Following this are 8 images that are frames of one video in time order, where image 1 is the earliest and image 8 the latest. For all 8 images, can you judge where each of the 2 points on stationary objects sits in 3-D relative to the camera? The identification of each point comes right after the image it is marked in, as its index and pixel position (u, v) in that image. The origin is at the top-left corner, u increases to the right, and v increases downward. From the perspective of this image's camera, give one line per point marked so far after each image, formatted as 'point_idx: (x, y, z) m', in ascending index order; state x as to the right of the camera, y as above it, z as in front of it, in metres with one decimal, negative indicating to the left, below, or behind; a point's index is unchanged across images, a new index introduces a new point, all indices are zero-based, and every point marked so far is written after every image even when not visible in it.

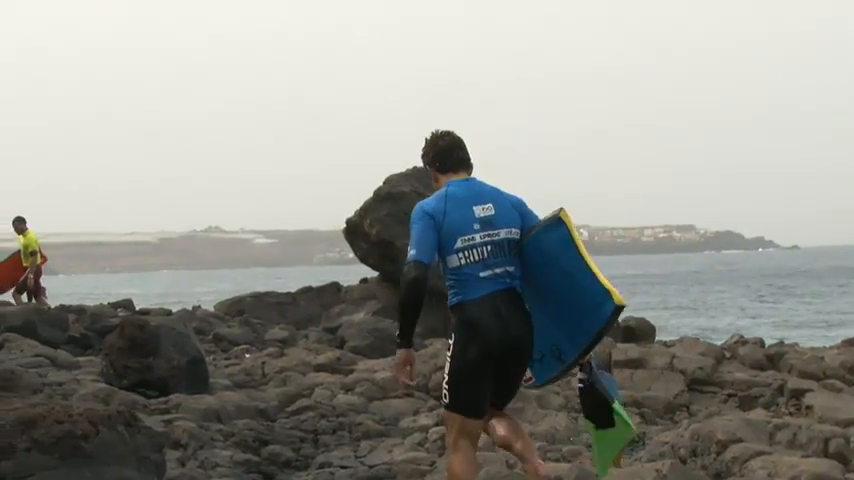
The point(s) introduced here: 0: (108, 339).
0: (-2.4, -0.7, +12.2) m
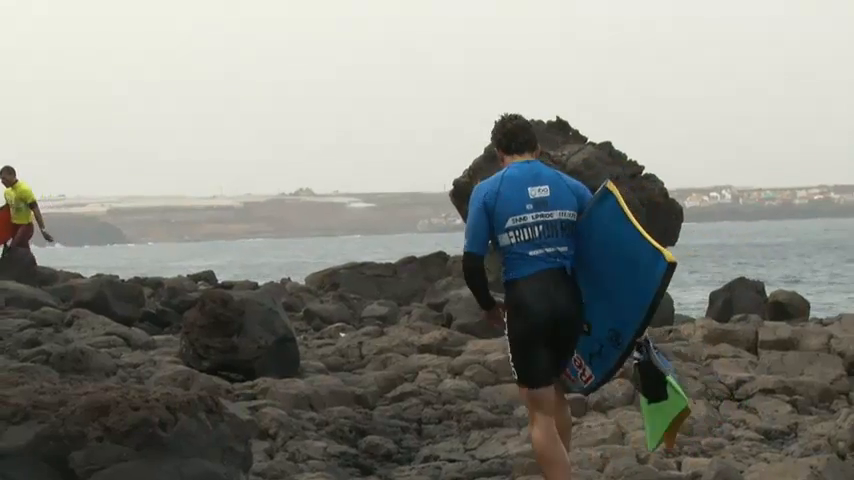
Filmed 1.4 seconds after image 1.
0: (-1.6, -0.5, +10.9) m
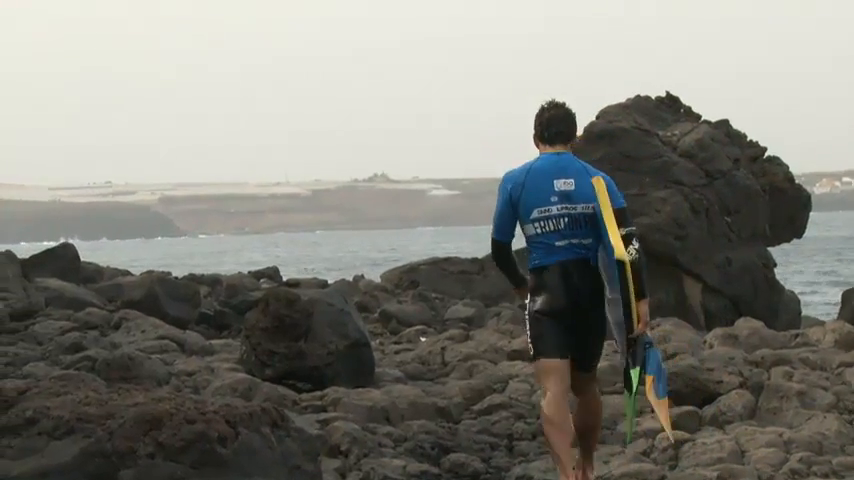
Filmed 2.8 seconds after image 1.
0: (-1.1, -0.4, +9.7) m
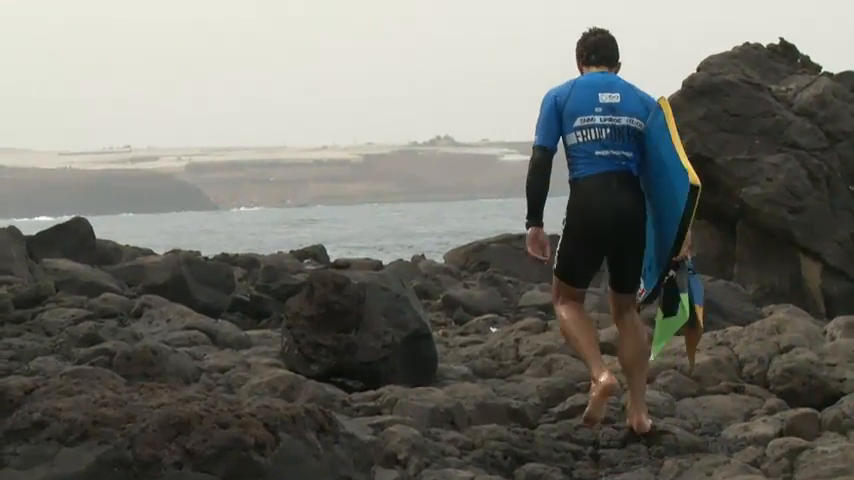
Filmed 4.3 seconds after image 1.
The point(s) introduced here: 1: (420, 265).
0: (-0.7, -0.3, +8.4) m
1: (-0.1, -0.2, +12.5) m
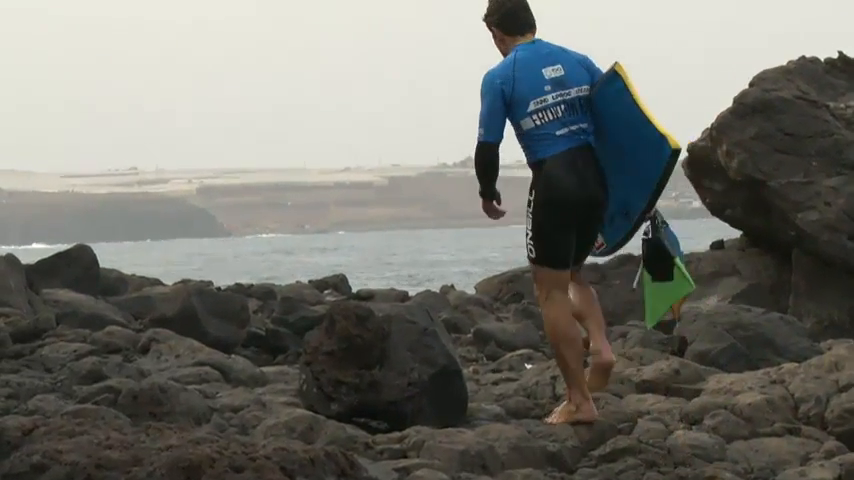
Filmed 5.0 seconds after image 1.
0: (-0.6, -0.5, +7.8) m
1: (+0.1, -0.4, +11.9) m
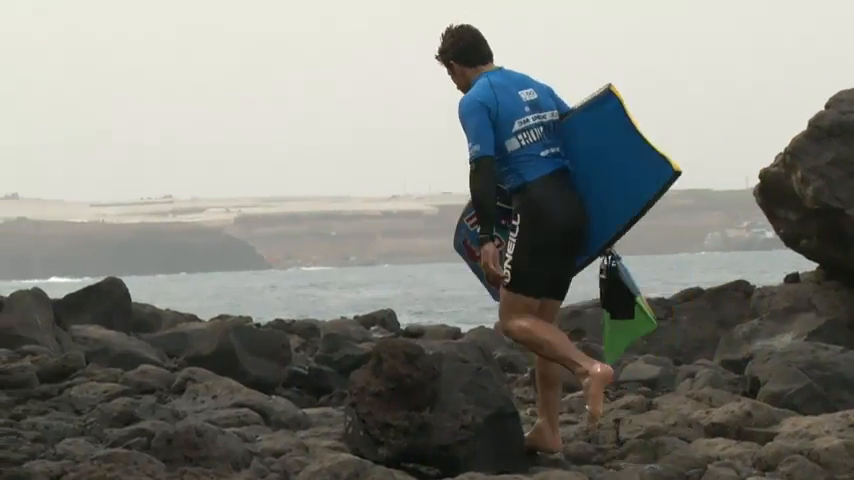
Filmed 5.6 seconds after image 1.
0: (-0.3, -0.6, +7.3) m
1: (+0.4, -0.7, +11.4) m
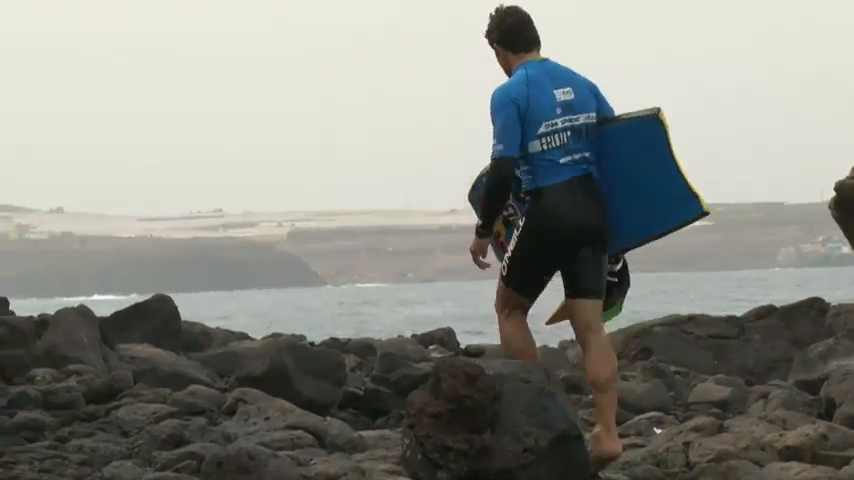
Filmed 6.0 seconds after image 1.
0: (-0.1, -0.7, +7.0) m
1: (+0.7, -0.7, +11.1) m
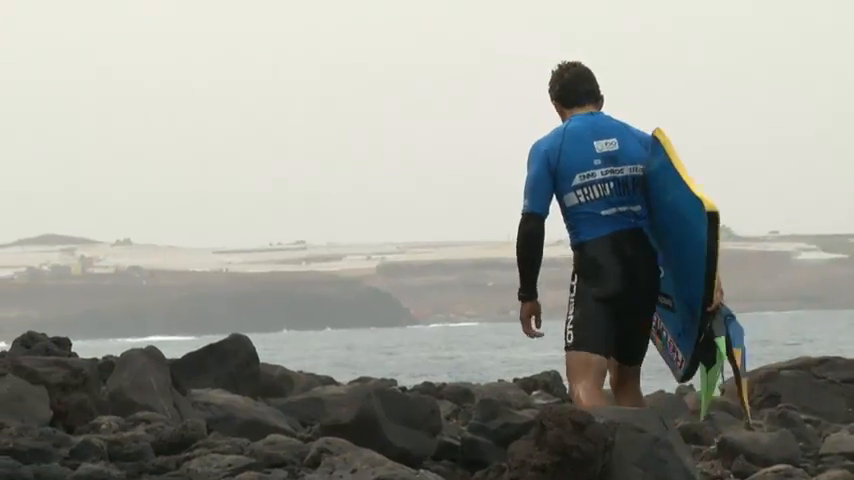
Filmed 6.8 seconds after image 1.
0: (+0.3, -0.8, +6.4) m
1: (+1.1, -1.0, +10.5) m
